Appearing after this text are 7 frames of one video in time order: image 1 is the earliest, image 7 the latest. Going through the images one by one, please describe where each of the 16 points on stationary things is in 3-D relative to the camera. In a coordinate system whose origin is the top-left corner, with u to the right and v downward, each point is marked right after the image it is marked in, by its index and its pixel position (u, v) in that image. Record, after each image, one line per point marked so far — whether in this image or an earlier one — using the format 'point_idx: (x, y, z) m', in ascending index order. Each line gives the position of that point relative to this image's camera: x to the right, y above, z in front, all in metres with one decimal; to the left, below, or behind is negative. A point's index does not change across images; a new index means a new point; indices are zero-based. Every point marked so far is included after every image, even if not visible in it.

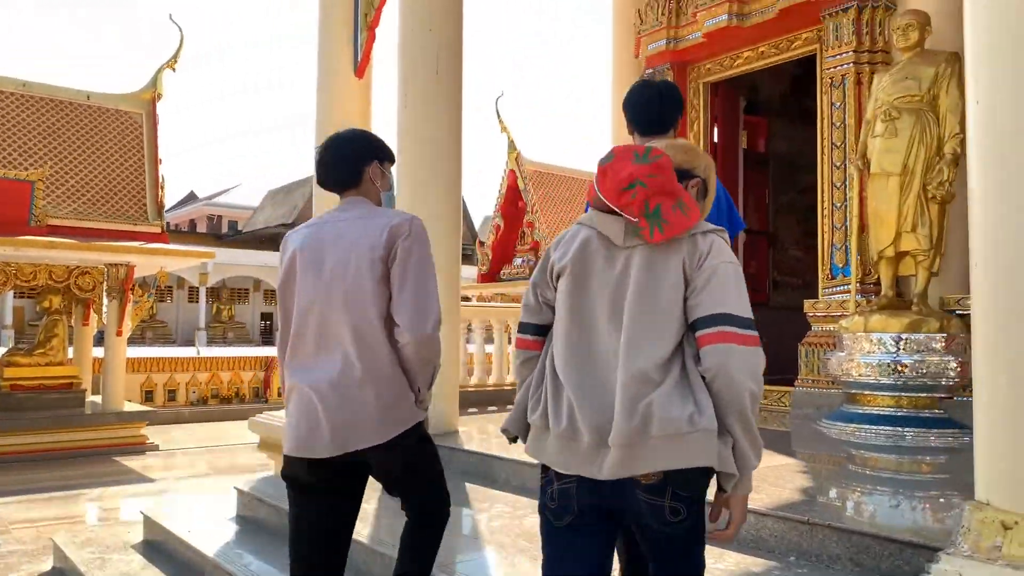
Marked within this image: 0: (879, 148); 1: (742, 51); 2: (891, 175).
0: (+1.8, +0.7, +4.1) m
1: (+1.5, +1.6, +5.5) m
2: (+1.9, +0.6, +4.1) m
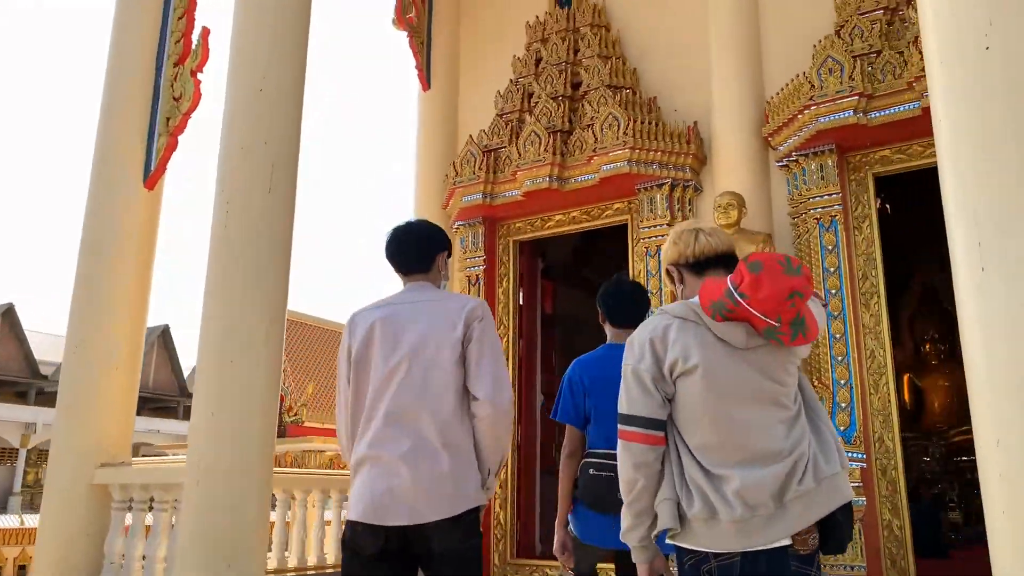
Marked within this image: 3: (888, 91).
0: (+1.0, -0.1, +4.2) m
1: (+0.3, +0.5, +5.5) m
2: (+1.1, -0.3, +4.1) m
3: (+1.9, +1.0, +4.1) m
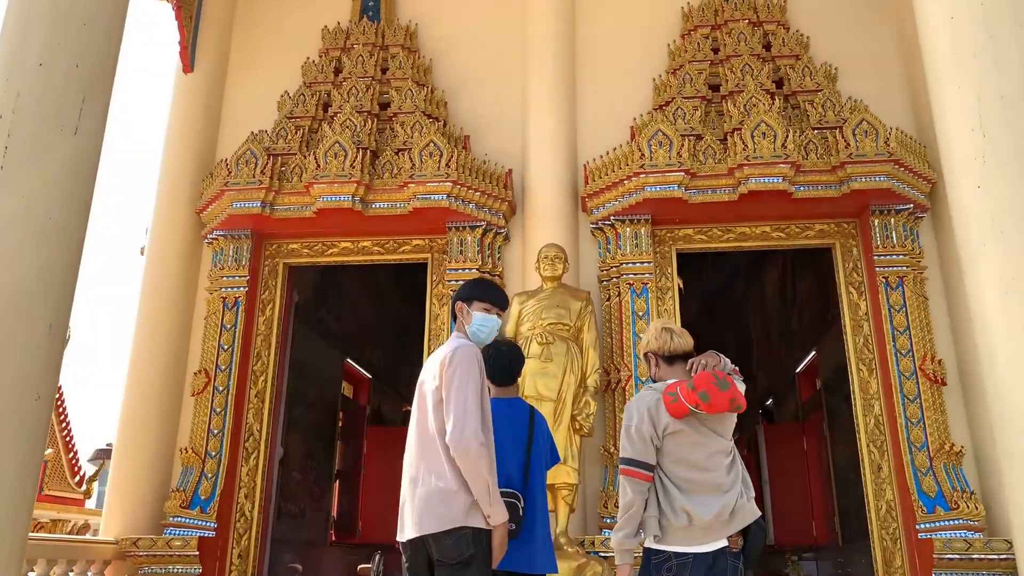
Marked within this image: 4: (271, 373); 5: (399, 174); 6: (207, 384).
0: (+0.1, -0.4, +3.9) m
1: (-1.0, +0.3, +4.9) m
2: (+0.2, -0.5, +3.9) m
3: (+1.0, +0.6, +4.3) m
4: (-1.4, -0.5, +4.7) m
5: (-0.6, +0.6, +4.5) m
6: (-1.7, -0.5, +4.5) m
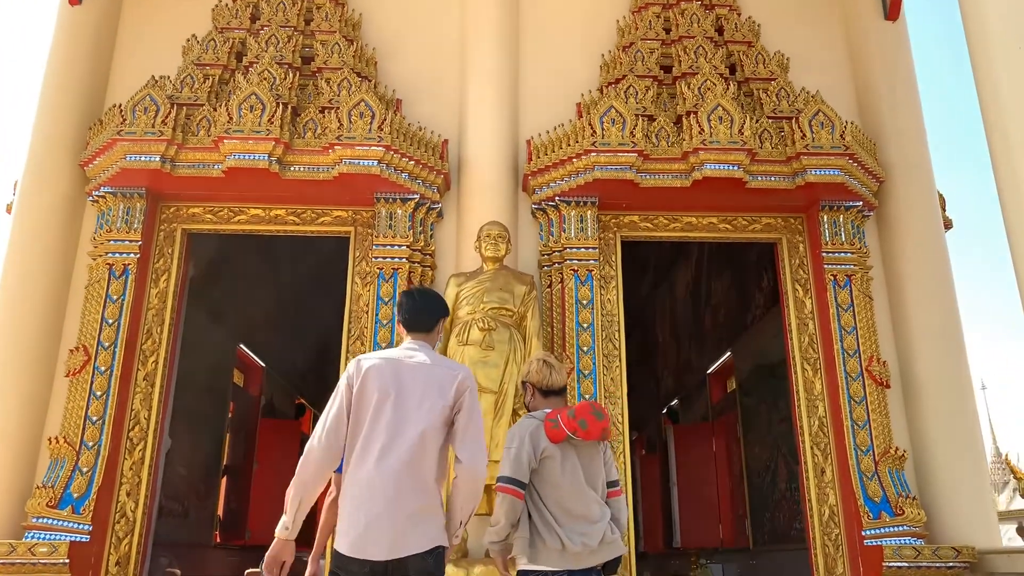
0: (-0.2, -0.3, +3.5) m
1: (-1.4, +0.4, +4.3) m
2: (-0.1, -0.4, +3.5) m
3: (+0.7, +0.7, +4.0) m
4: (-1.7, -0.3, +4.1) m
5: (-0.9, +0.8, +4.0) m
6: (-2.0, -0.3, +3.8) m
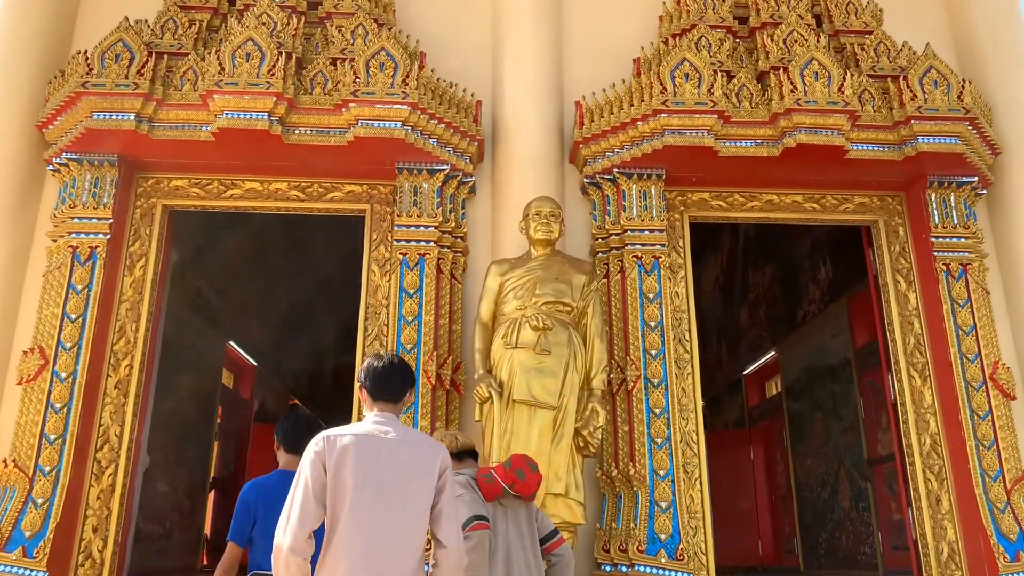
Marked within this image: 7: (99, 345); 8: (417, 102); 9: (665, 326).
0: (0.0, -0.3, +2.8) m
1: (-1.2, +0.5, +3.6) m
2: (+0.1, -0.4, +2.8) m
3: (+1.0, +0.7, +3.3) m
4: (-1.5, -0.3, +3.3) m
5: (-0.7, +0.8, +3.3) m
6: (-1.8, -0.3, +3.1) m
7: (-1.6, -0.2, +3.3) m
8: (-0.4, +0.7, +3.2) m
9: (+0.6, -0.2, +3.3) m
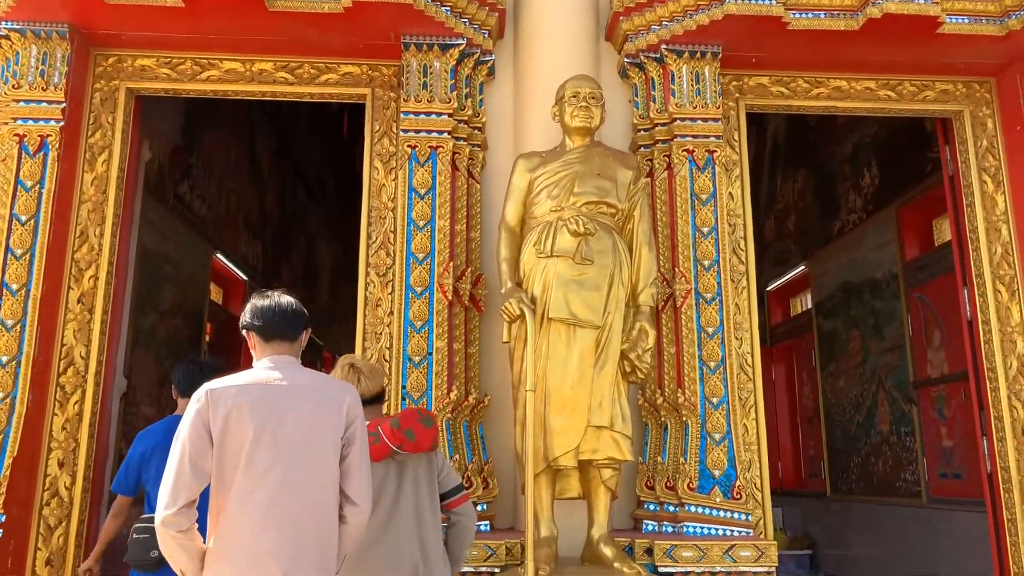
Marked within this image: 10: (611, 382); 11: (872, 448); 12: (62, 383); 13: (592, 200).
0: (+0.1, 0.0, +2.4) m
1: (-1.1, +0.9, +3.0) m
2: (+0.2, -0.1, +2.4) m
3: (+1.1, +1.0, +2.8) m
4: (-1.4, +0.1, +2.9) m
5: (-0.6, +1.1, +2.7) m
6: (-1.7, 0.0, +2.7) m
7: (-1.6, +0.1, +2.8) m
8: (-0.3, +1.1, +2.7) m
9: (+0.7, +0.2, +2.8) m
10: (+0.3, -0.3, +2.4) m
11: (+2.2, -1.0, +4.9) m
12: (-1.5, -0.3, +2.7) m
13: (+0.2, +0.3, +2.5) m
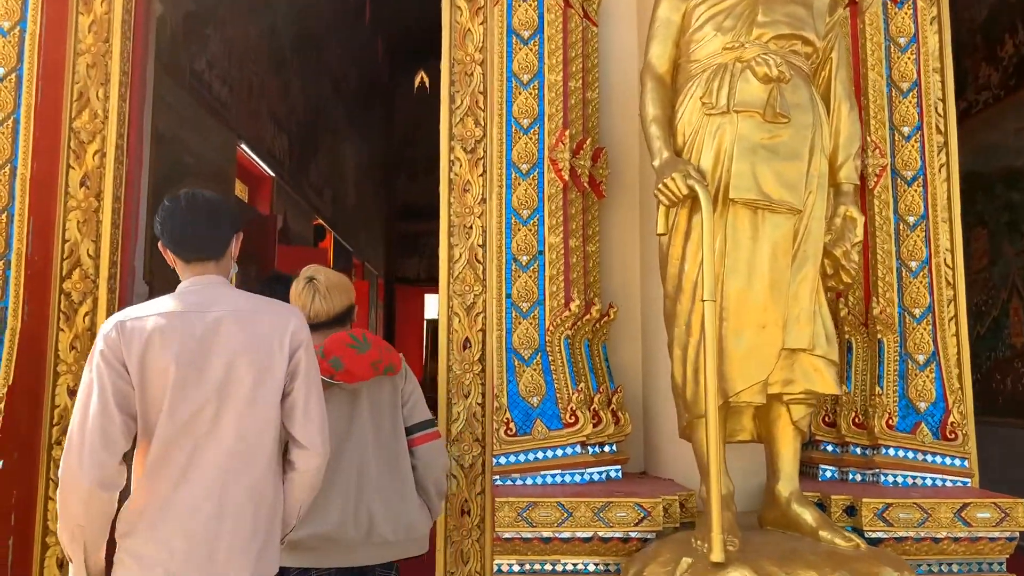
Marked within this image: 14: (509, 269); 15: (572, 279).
0: (+0.5, +0.3, +1.7) m
1: (-0.7, +1.2, +2.3) m
2: (+0.5, +0.2, +1.7) m
3: (+1.4, +1.4, +2.0) m
4: (-1.1, +0.4, +2.2) m
5: (-0.3, +1.5, +1.9) m
6: (-1.4, +0.3, +2.0) m
7: (-1.2, +0.4, +2.1) m
8: (+0.1, +1.4, +1.9) m
9: (+1.1, +0.5, +2.1) m
10: (+0.6, 0.0, +1.7) m
11: (+2.6, -0.4, +4.3) m
12: (-1.2, 0.0, +2.1) m
13: (+0.6, +0.6, +1.8) m
14: (0.0, +0.1, +2.1) m
15: (+0.2, 0.0, +2.1) m
